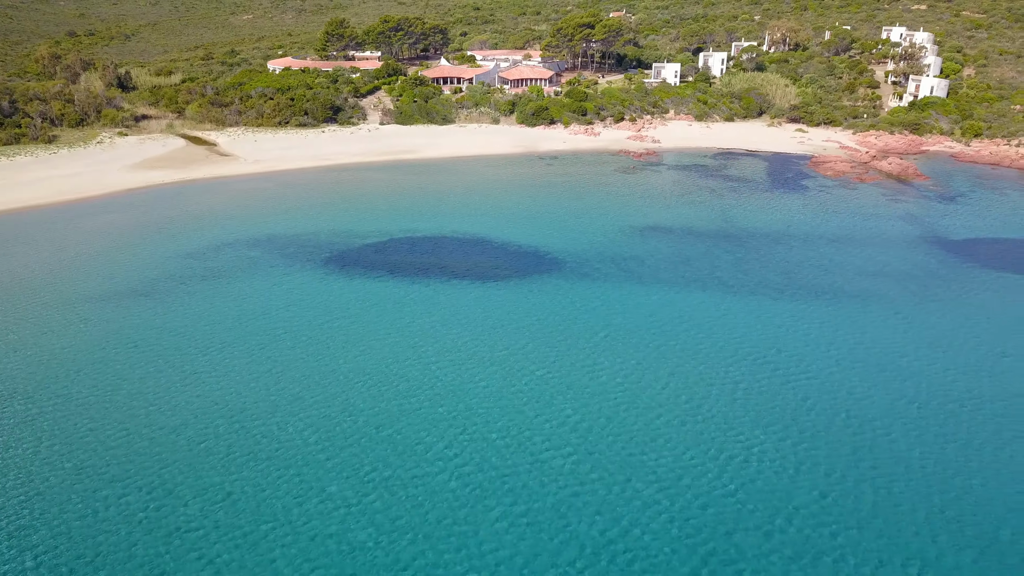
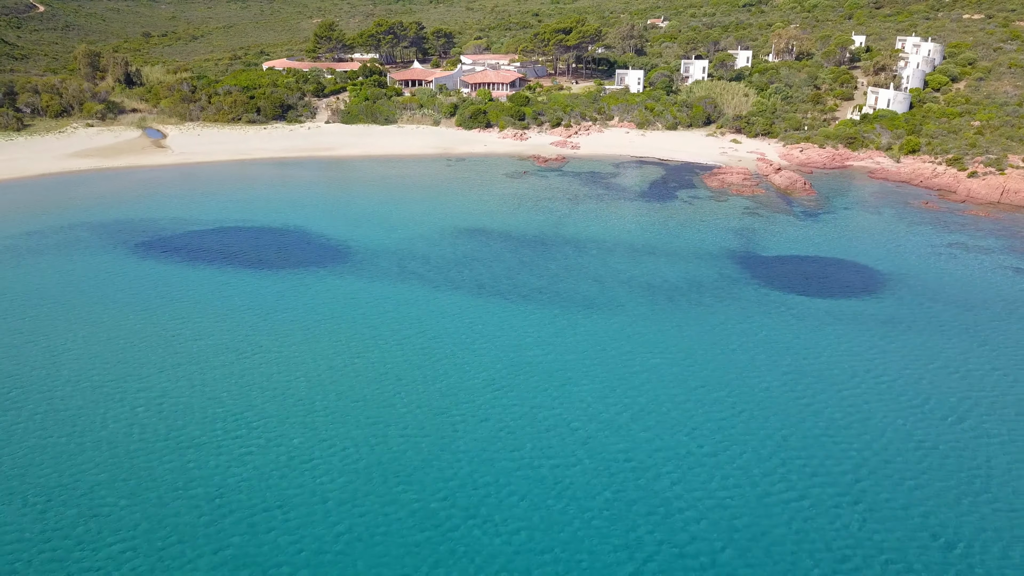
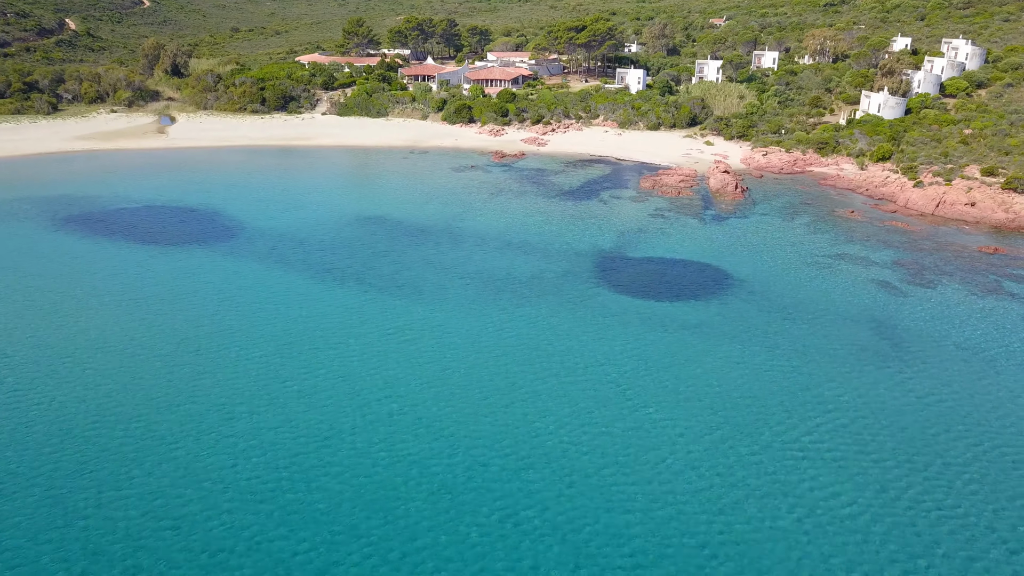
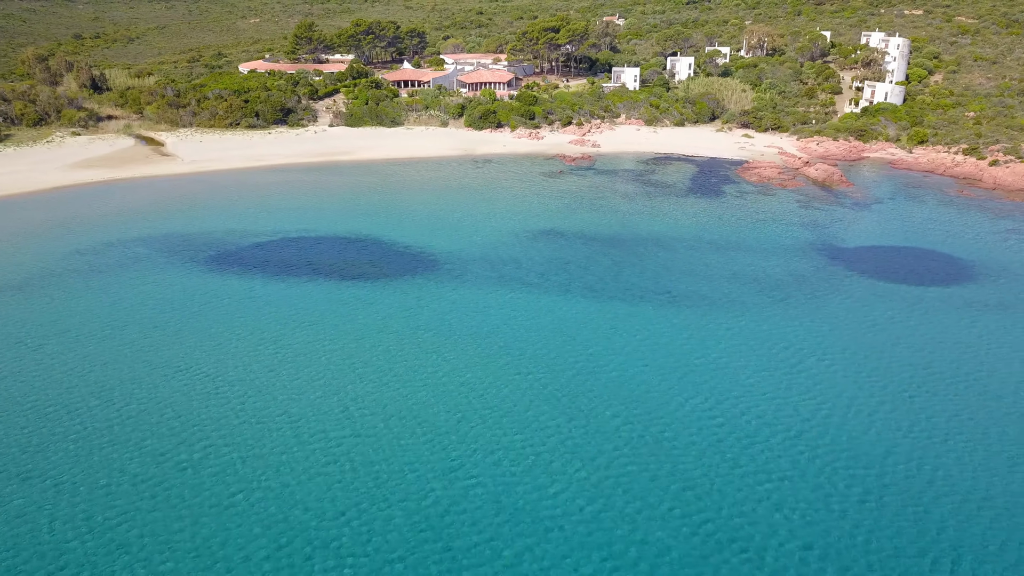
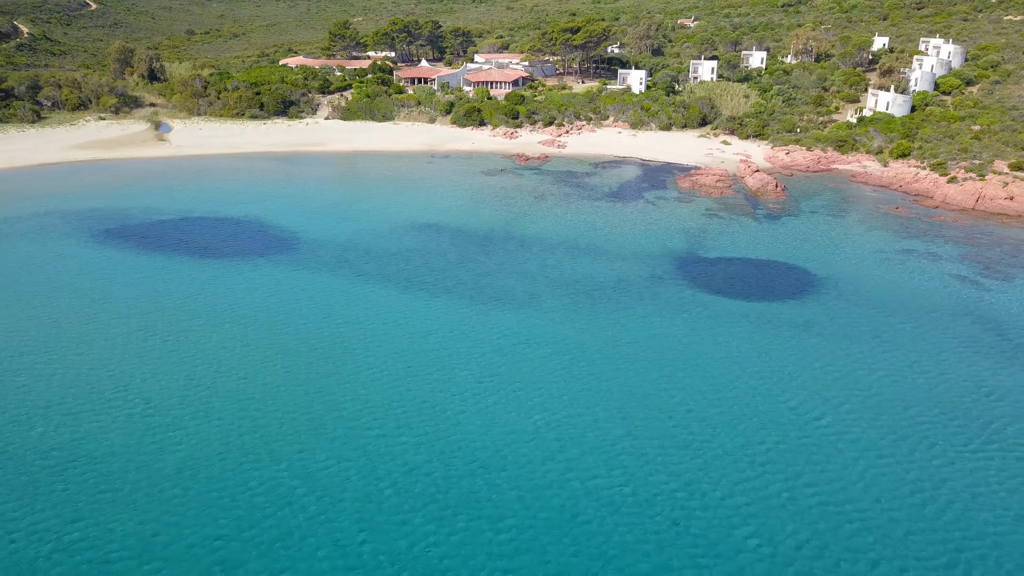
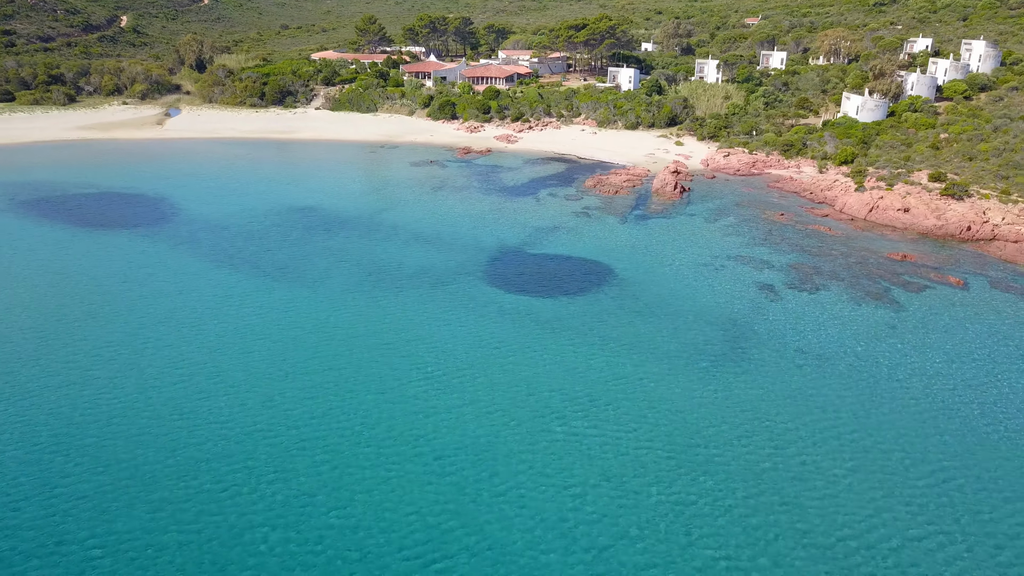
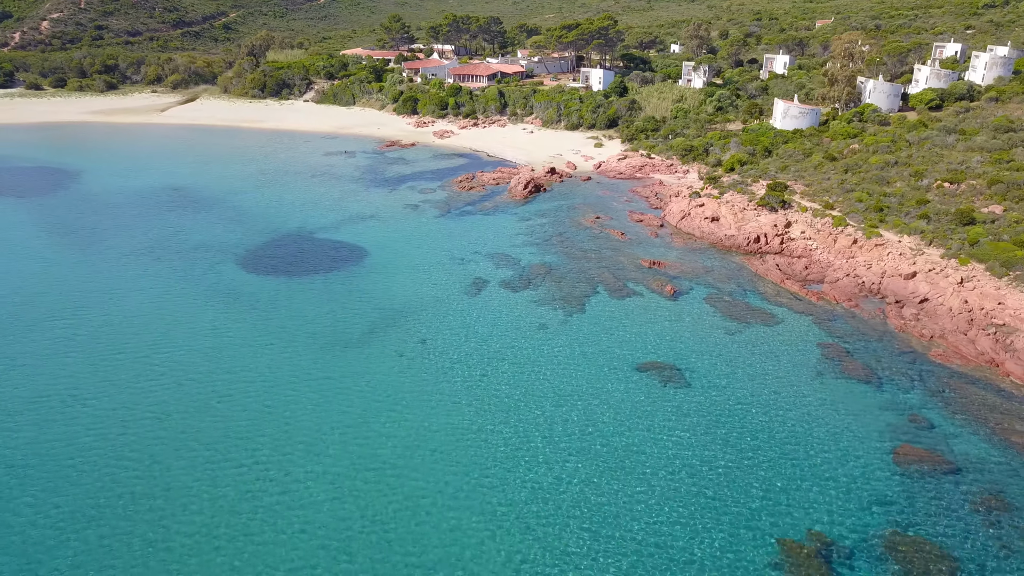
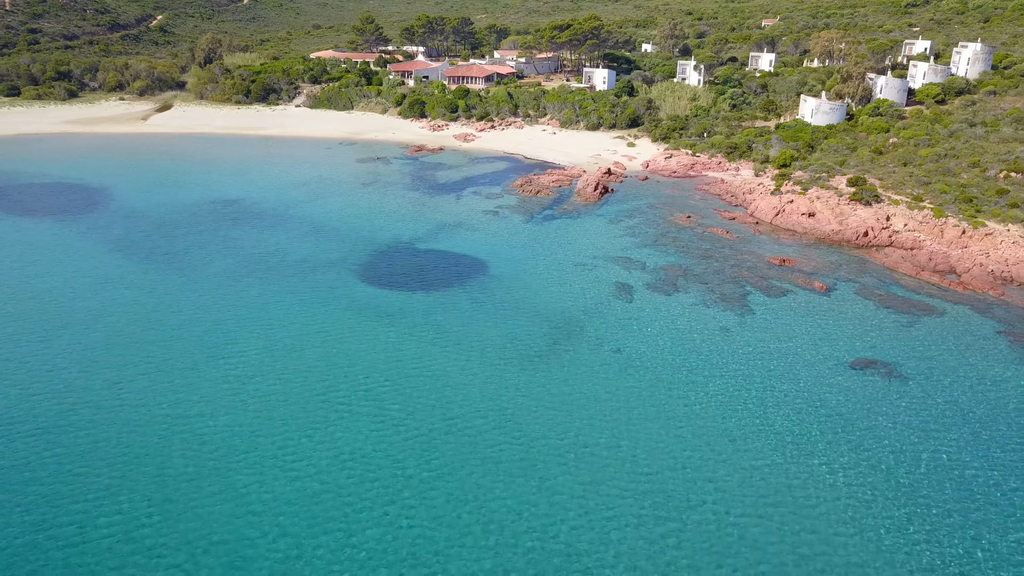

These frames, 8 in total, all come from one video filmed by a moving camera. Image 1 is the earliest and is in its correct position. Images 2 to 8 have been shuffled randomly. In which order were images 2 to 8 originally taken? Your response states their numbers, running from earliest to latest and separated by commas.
4, 2, 5, 3, 6, 8, 7
